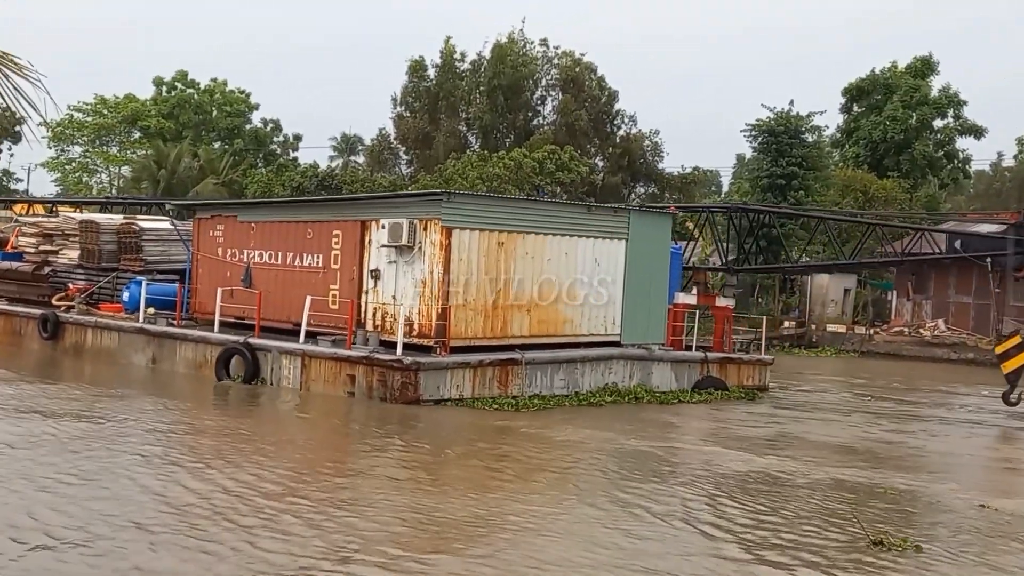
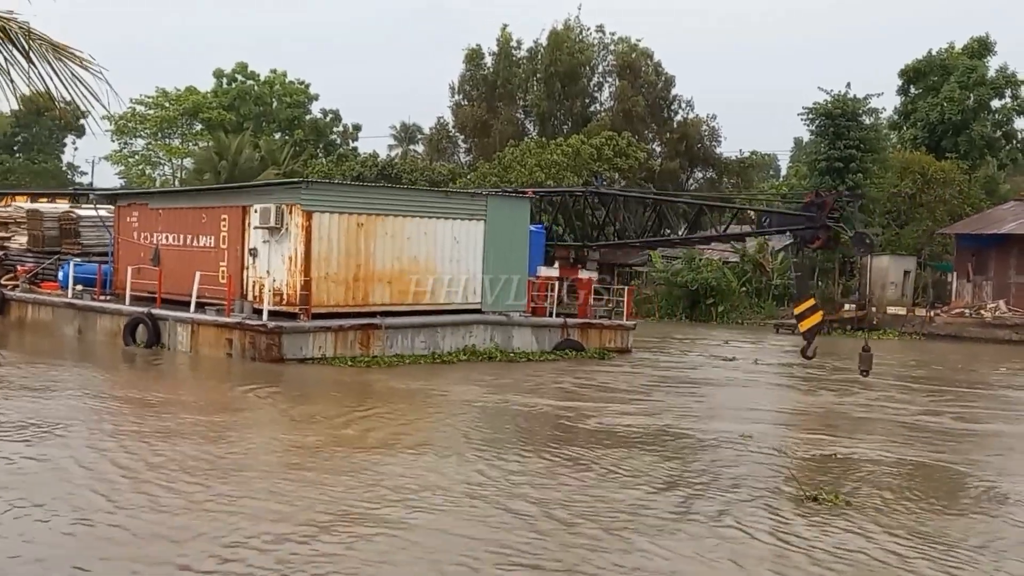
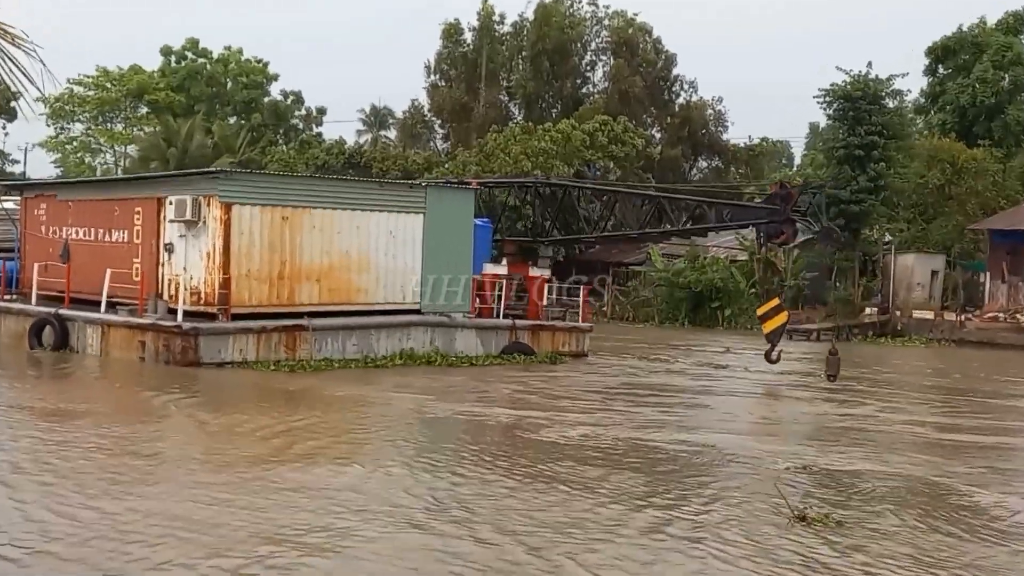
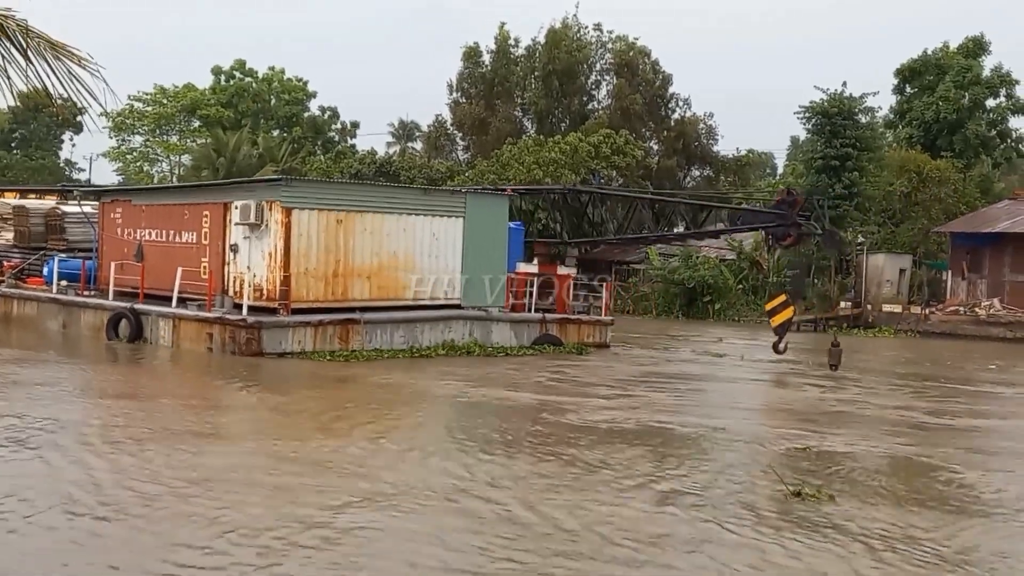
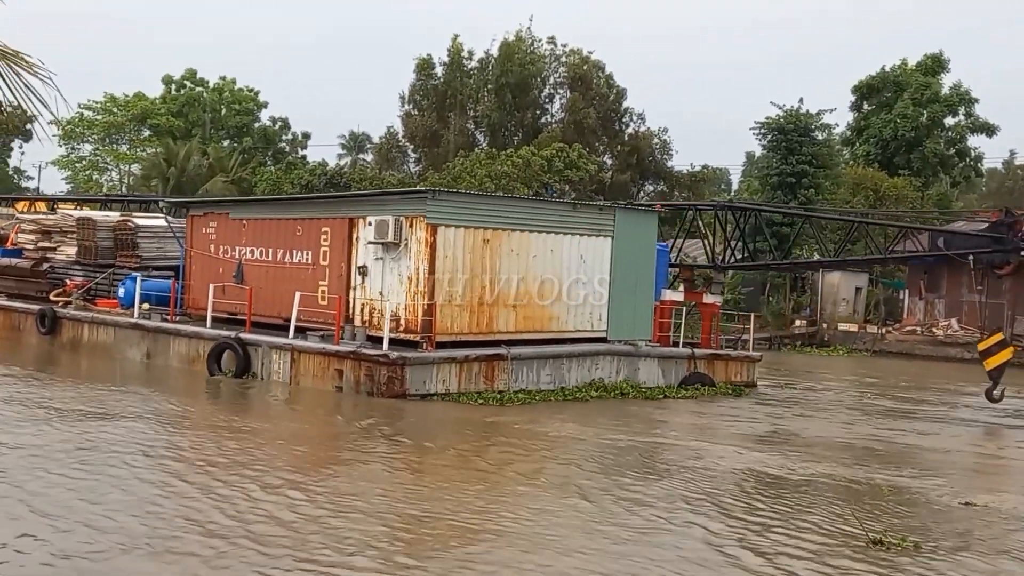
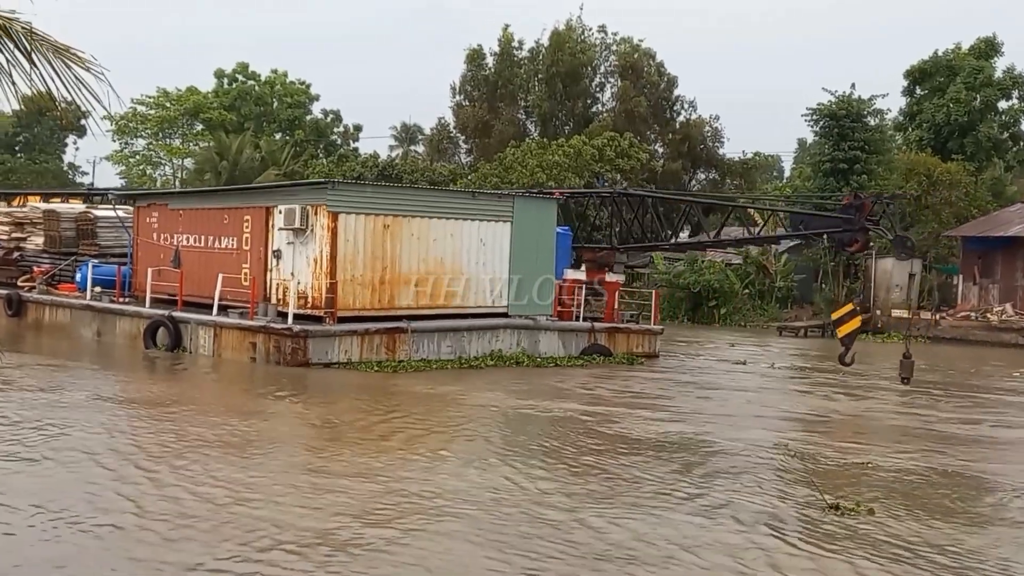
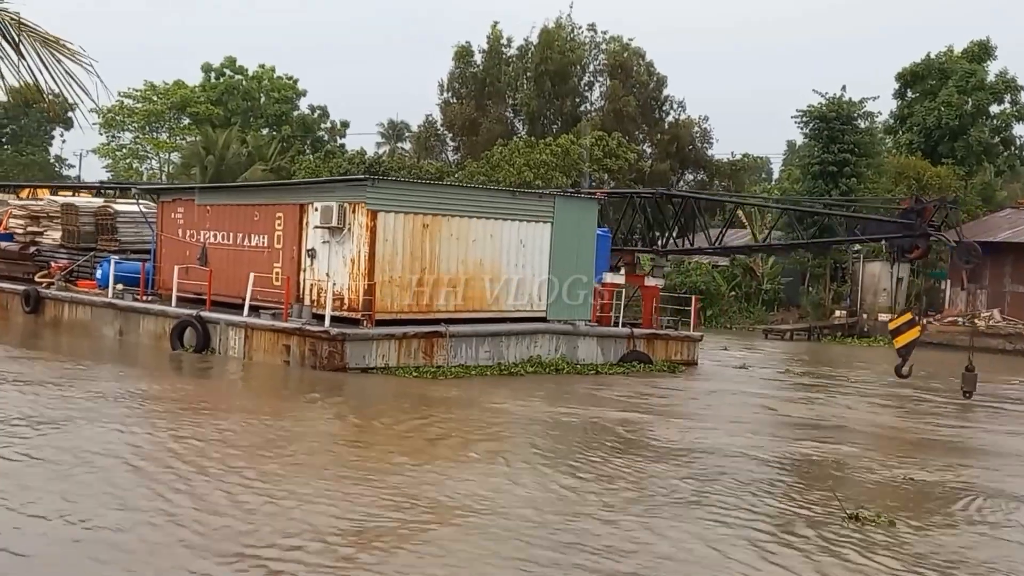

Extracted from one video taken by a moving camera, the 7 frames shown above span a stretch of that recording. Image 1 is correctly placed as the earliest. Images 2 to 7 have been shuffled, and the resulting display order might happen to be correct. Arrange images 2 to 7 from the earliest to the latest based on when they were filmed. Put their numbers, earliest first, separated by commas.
5, 7, 6, 2, 4, 3
